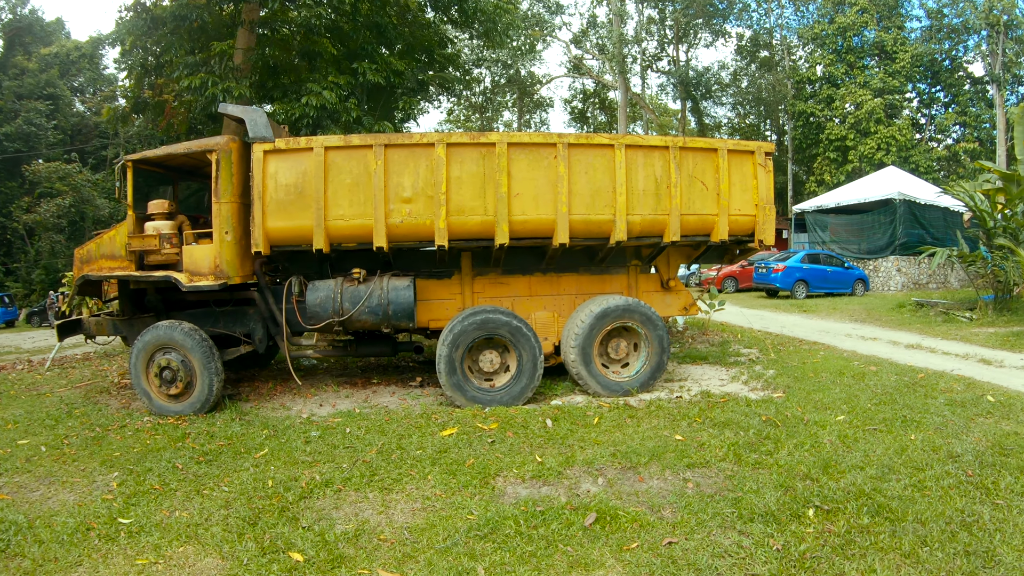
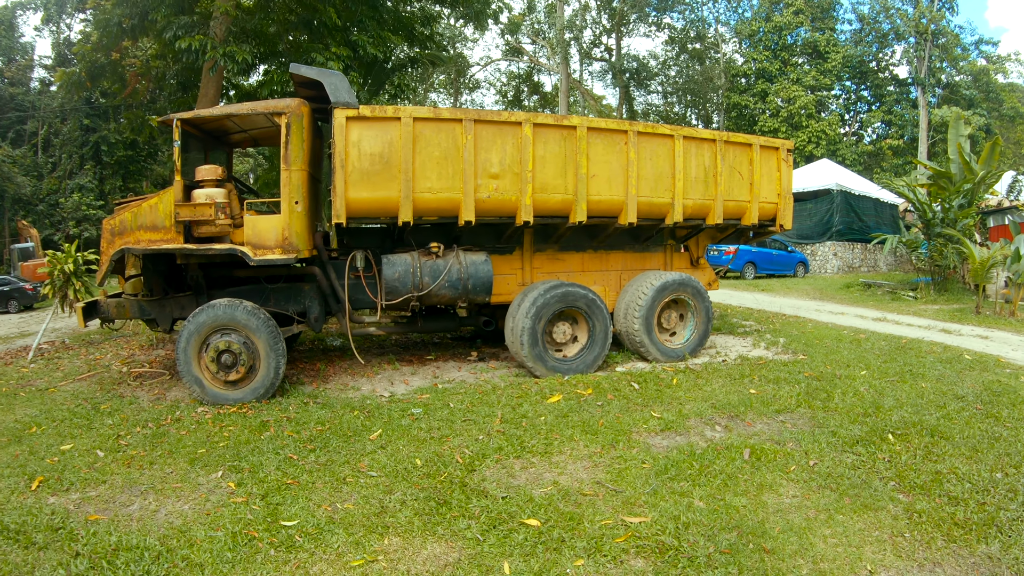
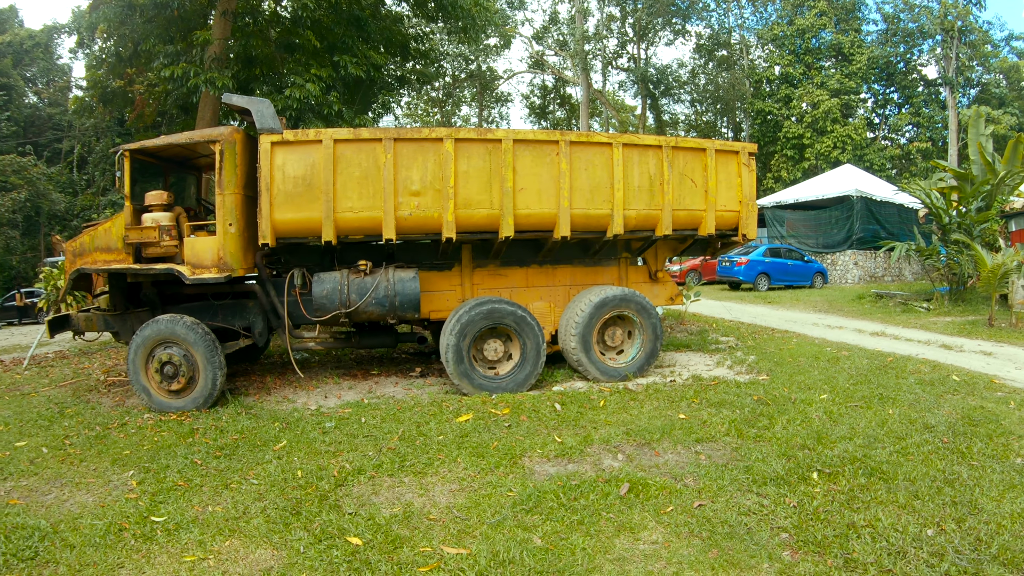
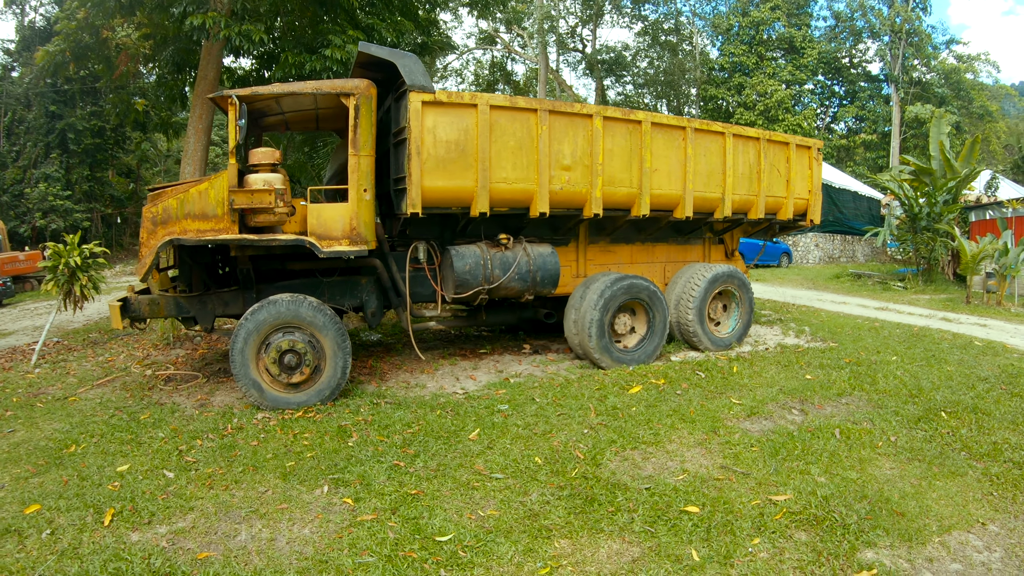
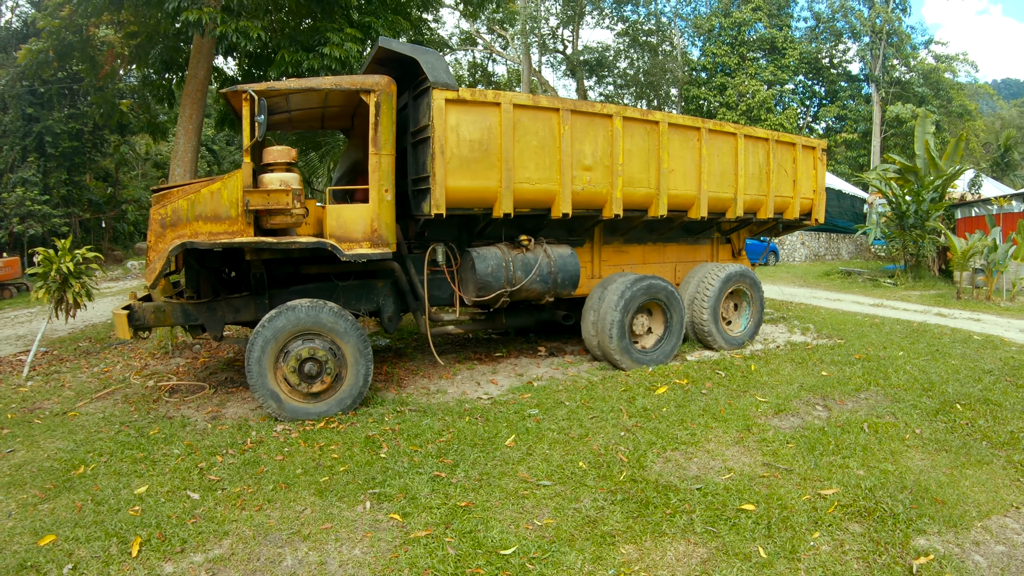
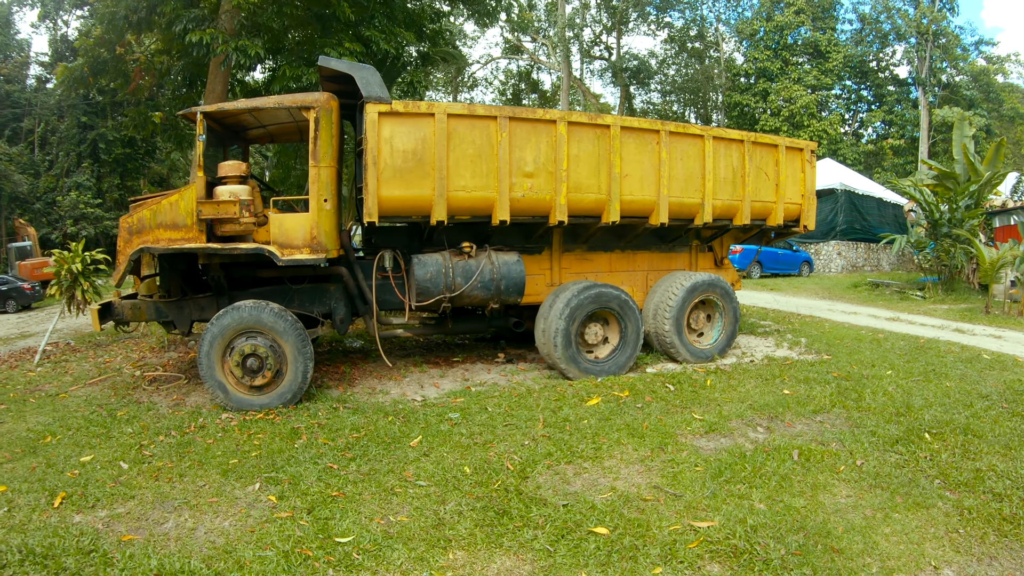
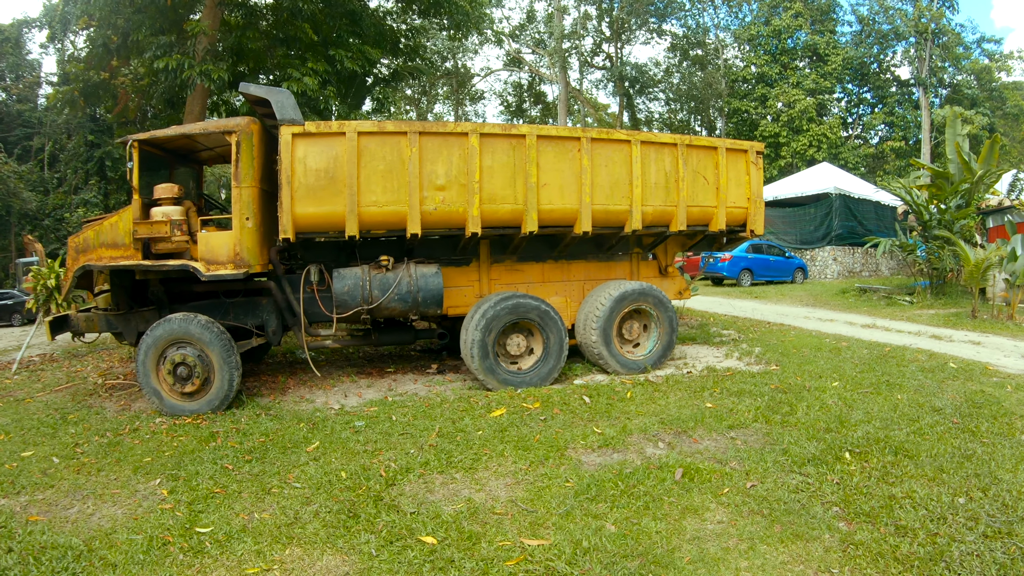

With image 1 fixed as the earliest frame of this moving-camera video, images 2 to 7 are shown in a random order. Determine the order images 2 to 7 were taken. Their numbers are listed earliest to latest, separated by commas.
3, 7, 2, 6, 4, 5
